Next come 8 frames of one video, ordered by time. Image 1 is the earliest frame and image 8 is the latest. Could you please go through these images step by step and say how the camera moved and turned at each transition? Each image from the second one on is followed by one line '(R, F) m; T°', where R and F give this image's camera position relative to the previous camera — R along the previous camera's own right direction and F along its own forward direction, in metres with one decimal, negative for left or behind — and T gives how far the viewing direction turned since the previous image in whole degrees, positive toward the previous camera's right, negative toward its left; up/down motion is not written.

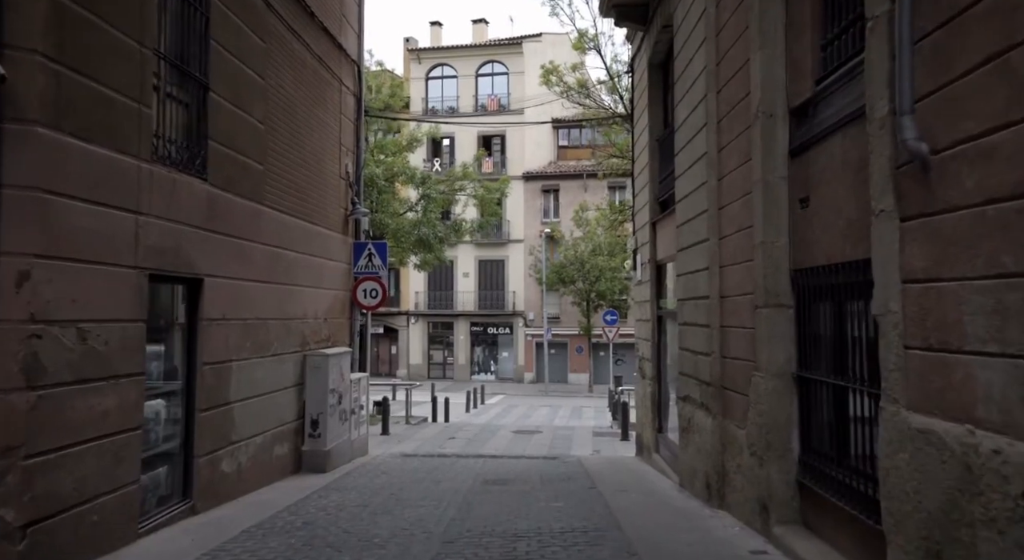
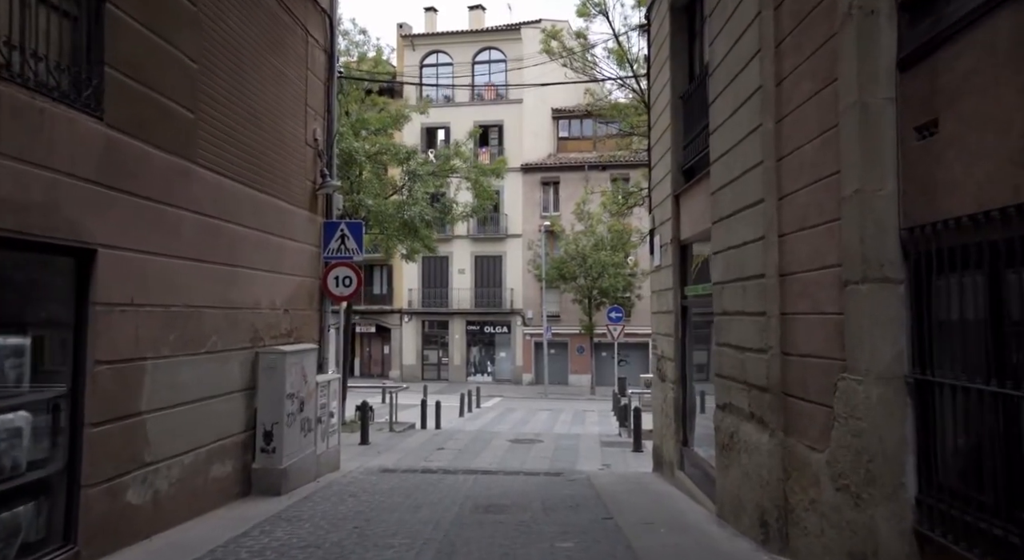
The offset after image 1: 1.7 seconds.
(0.0, +1.8) m; 0°
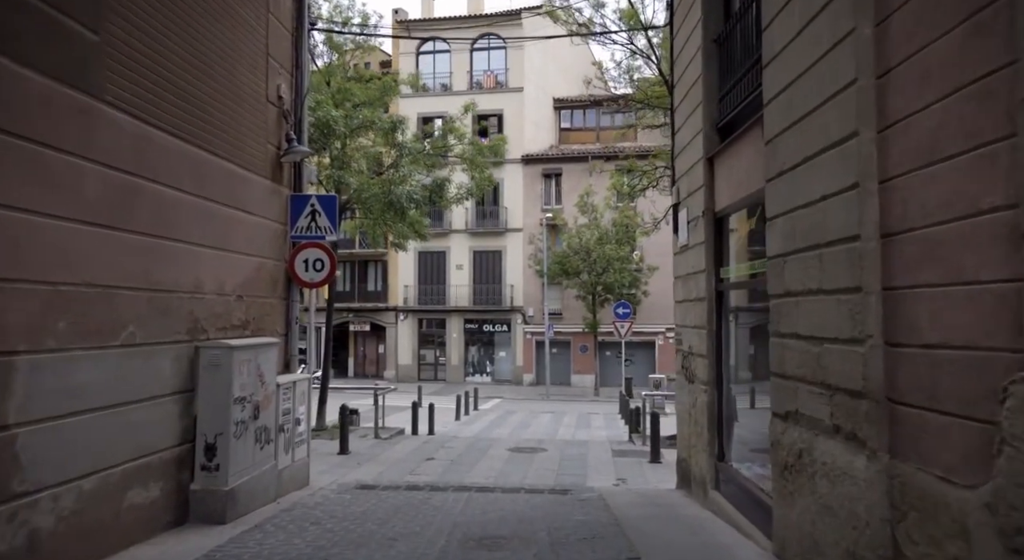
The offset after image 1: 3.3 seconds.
(0.0, +1.6) m; 0°
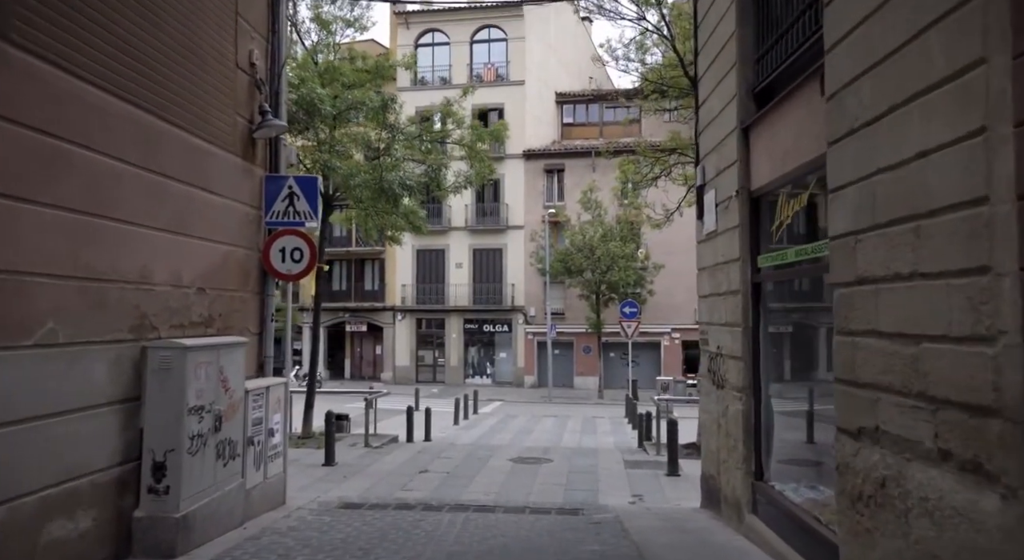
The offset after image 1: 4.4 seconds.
(0.0, +1.1) m; 0°
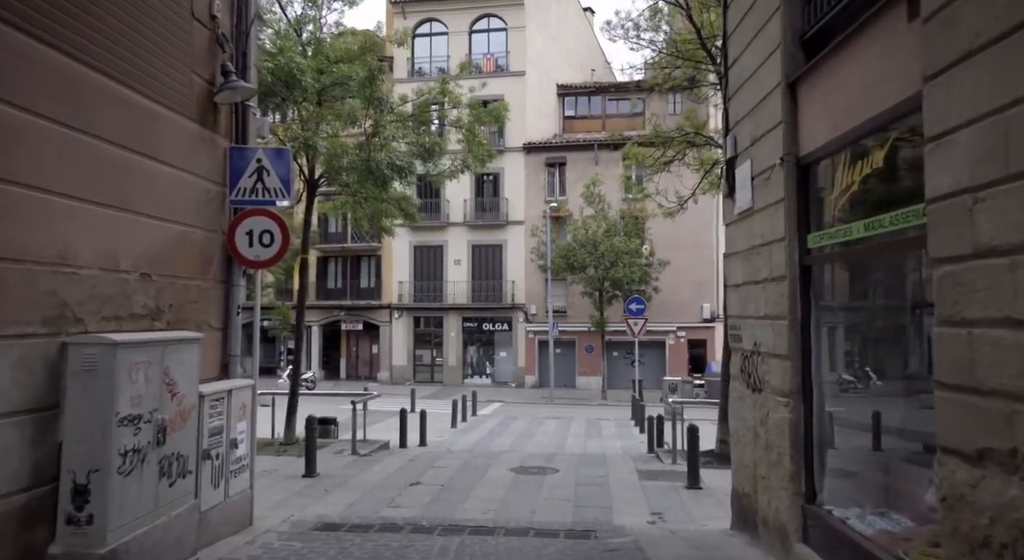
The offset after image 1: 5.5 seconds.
(0.0, +1.1) m; 0°
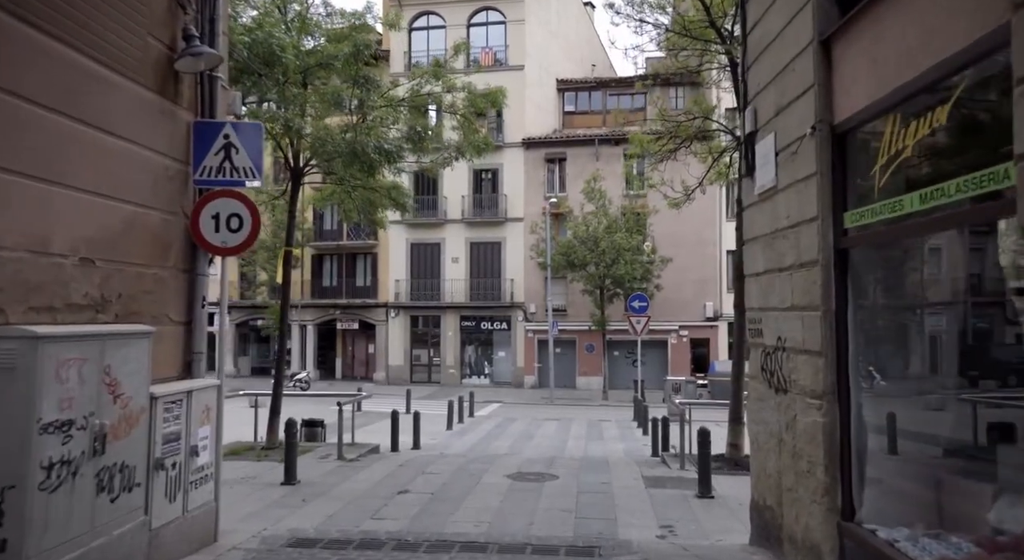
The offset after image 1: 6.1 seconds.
(0.0, +0.7) m; 0°
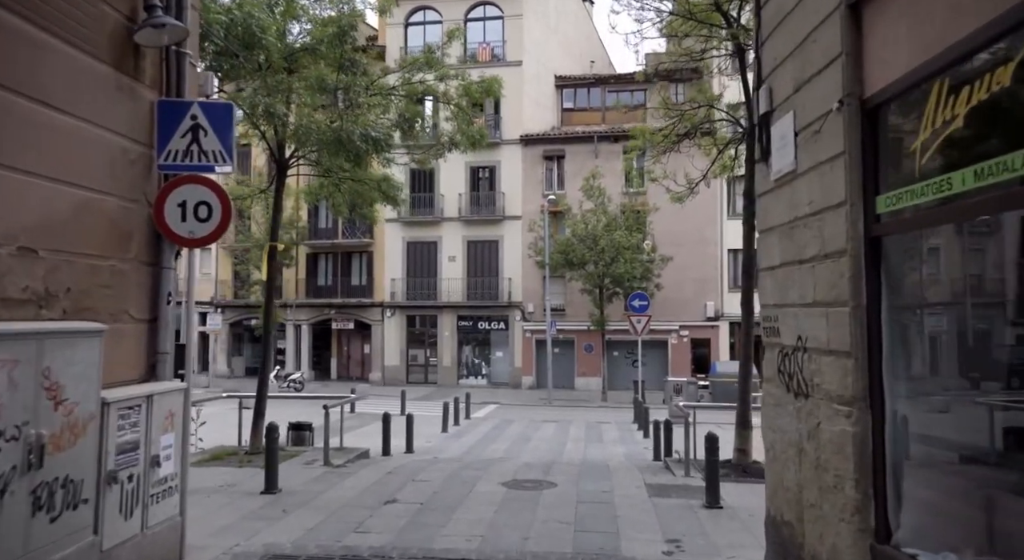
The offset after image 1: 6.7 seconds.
(0.0, +0.5) m; 0°
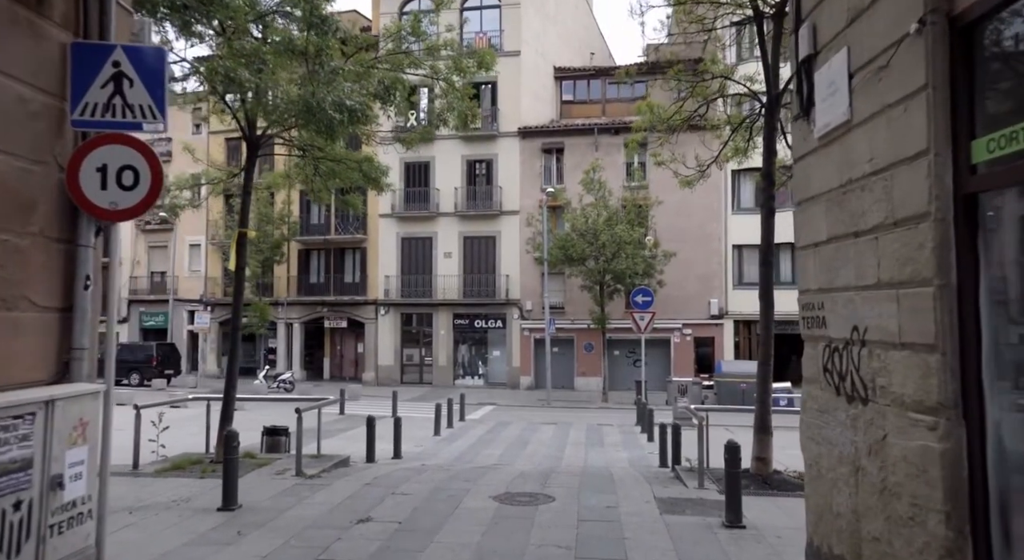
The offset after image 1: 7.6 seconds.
(+0.1, +1.0) m; 0°
